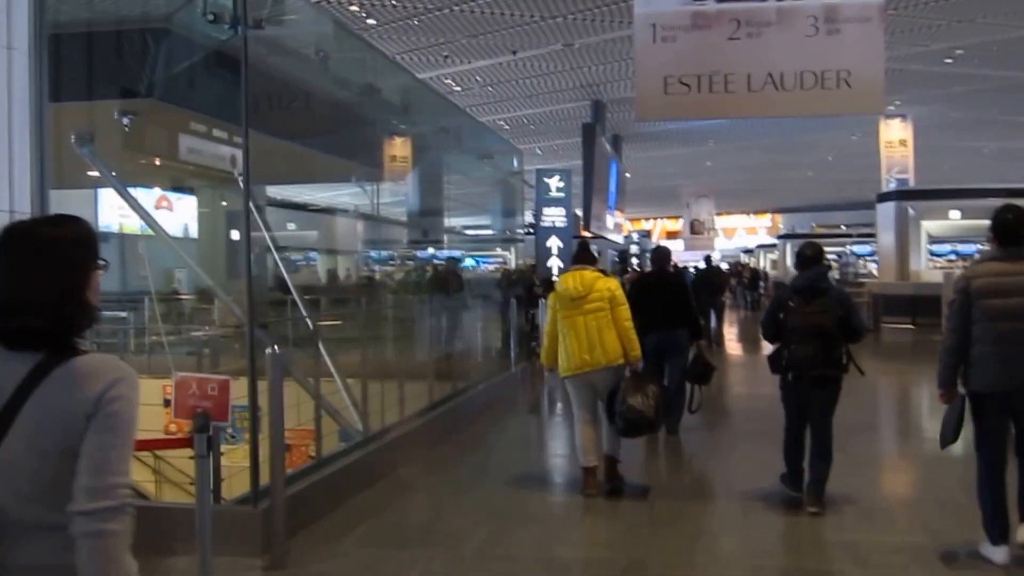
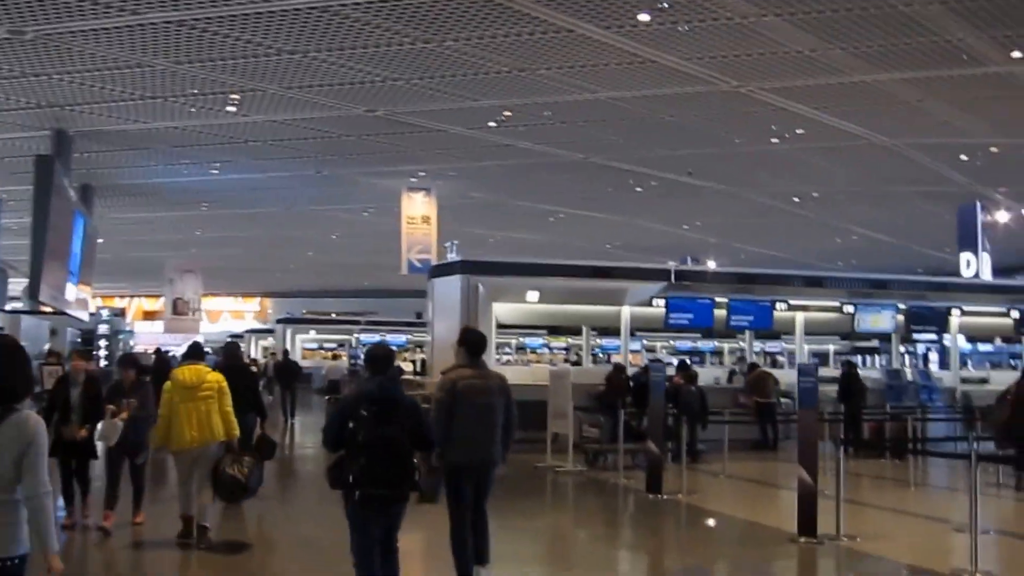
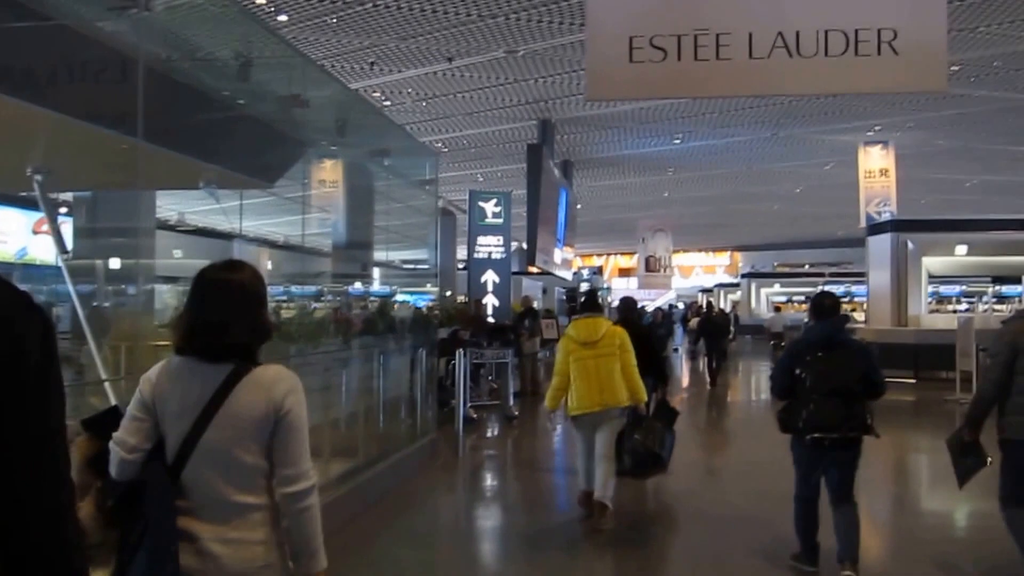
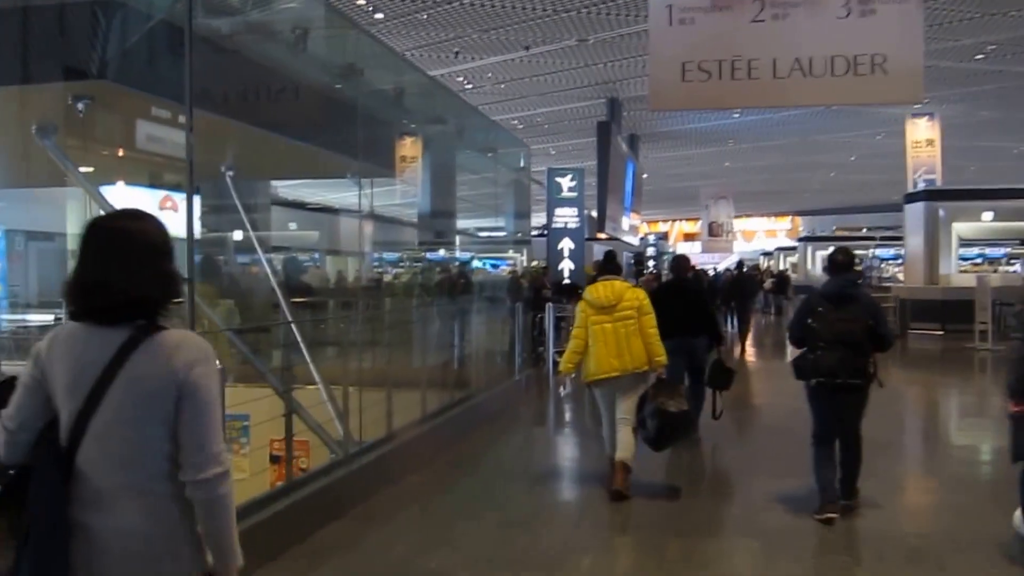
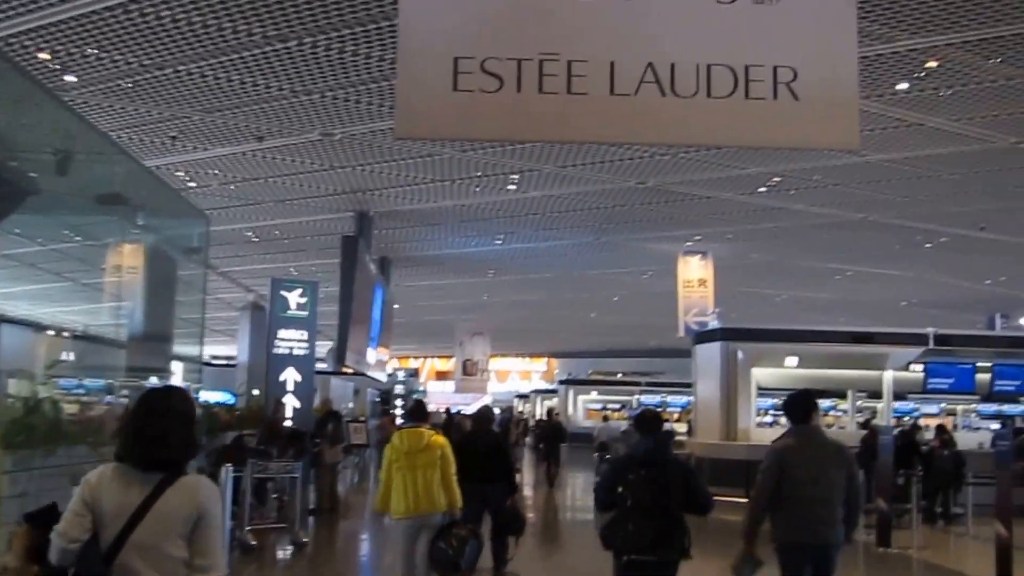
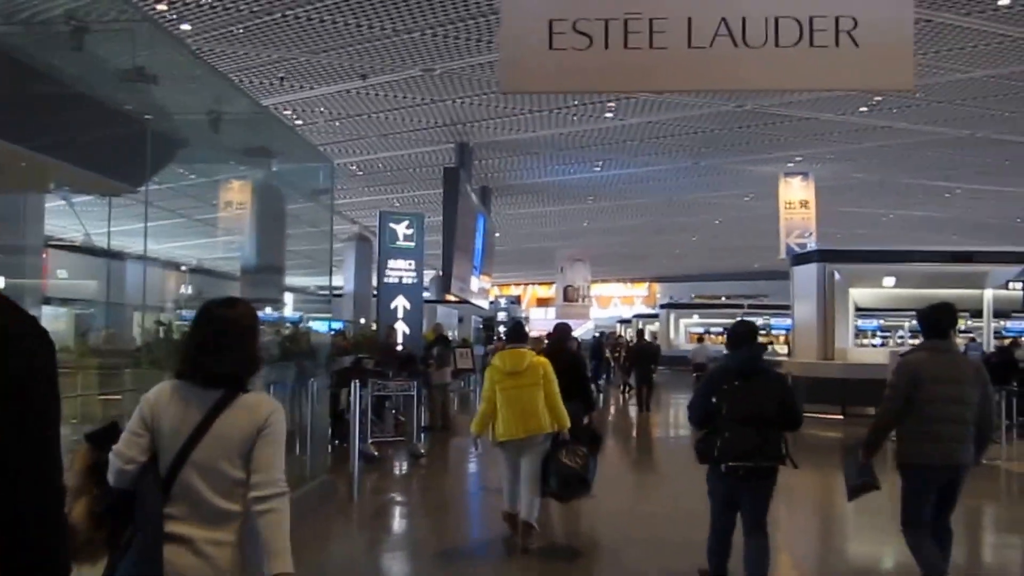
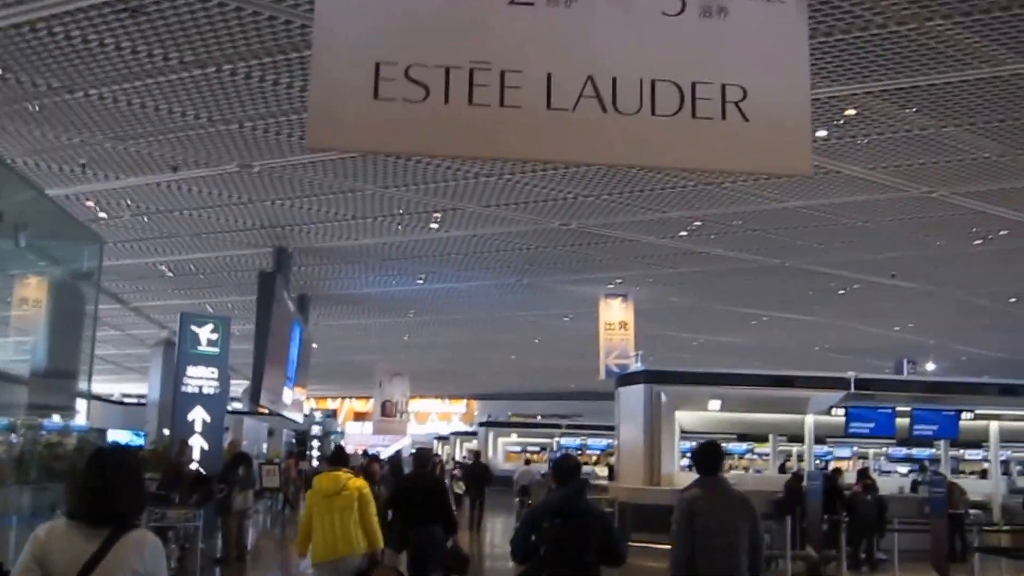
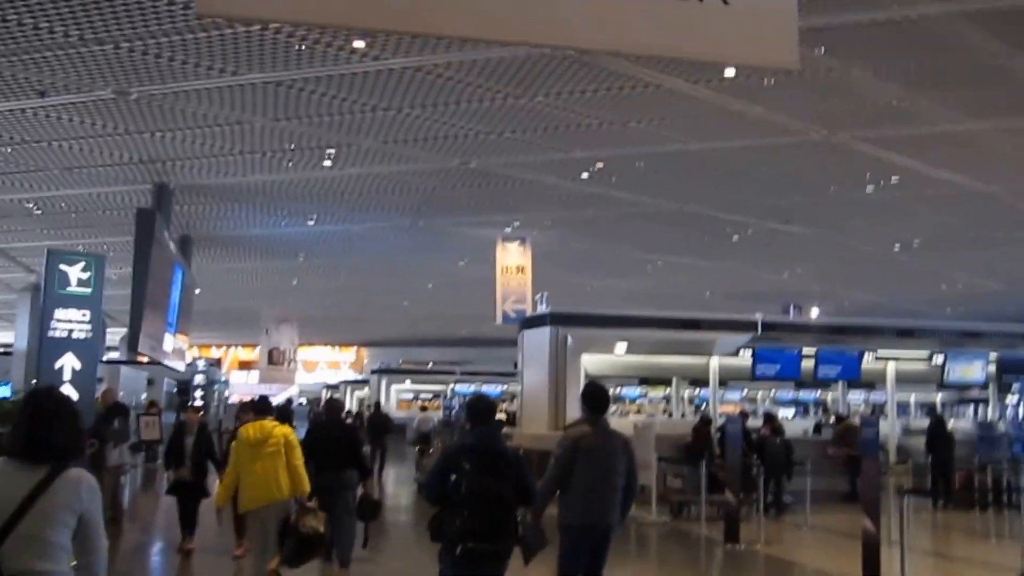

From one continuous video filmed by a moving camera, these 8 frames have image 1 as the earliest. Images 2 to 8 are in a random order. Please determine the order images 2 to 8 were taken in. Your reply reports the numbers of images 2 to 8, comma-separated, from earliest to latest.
4, 3, 6, 5, 7, 8, 2
